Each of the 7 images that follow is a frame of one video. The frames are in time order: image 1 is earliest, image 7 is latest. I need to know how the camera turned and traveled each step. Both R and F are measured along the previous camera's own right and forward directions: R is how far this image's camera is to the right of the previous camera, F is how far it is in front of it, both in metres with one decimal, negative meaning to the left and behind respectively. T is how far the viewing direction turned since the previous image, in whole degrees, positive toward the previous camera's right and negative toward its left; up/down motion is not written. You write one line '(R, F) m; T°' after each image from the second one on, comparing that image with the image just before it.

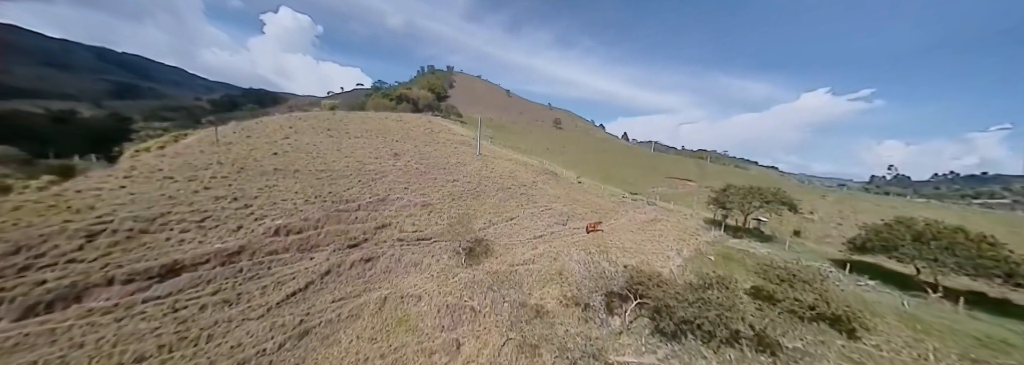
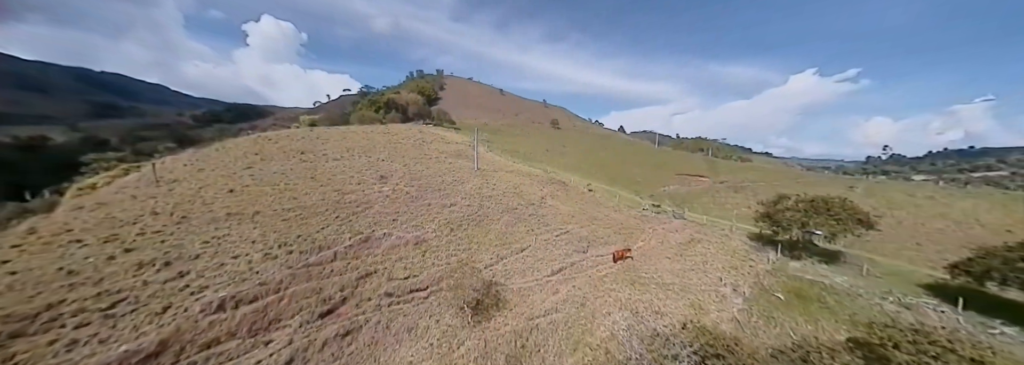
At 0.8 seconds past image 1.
(-0.7, +3.5) m; +1°
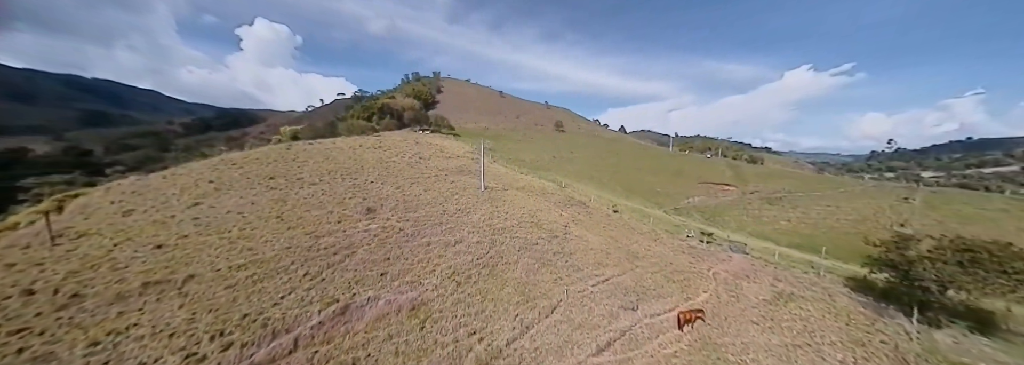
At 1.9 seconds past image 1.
(-1.2, +4.4) m; 0°
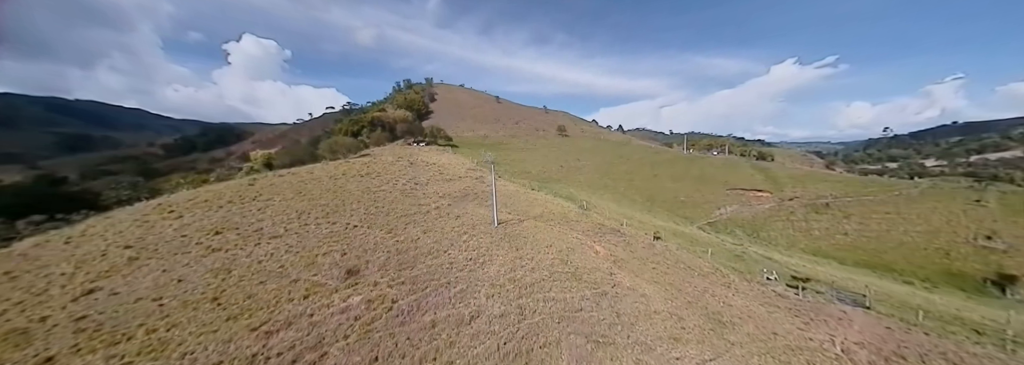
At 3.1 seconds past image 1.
(-1.5, +4.9) m; +1°
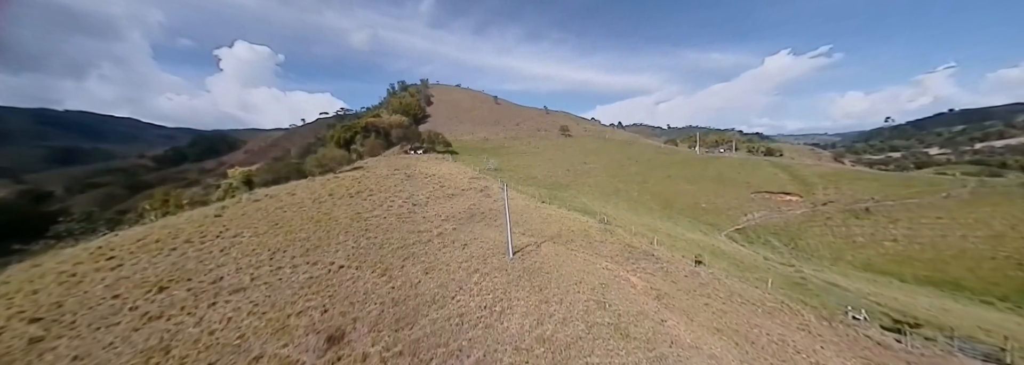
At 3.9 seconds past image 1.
(-1.0, +3.2) m; 0°
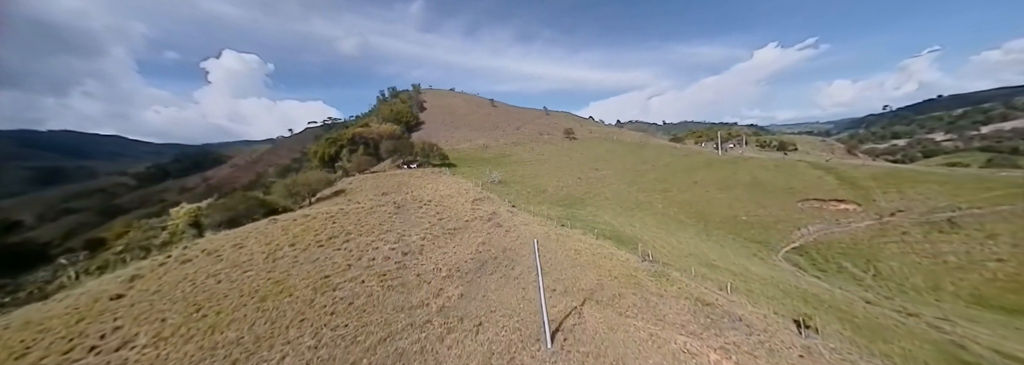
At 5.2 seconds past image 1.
(-1.3, +5.4) m; +1°
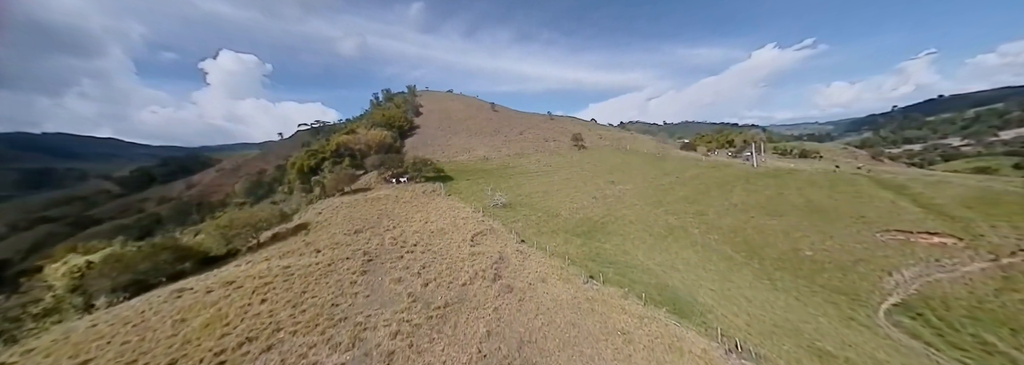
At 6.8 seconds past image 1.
(-0.9, +6.5) m; 0°
